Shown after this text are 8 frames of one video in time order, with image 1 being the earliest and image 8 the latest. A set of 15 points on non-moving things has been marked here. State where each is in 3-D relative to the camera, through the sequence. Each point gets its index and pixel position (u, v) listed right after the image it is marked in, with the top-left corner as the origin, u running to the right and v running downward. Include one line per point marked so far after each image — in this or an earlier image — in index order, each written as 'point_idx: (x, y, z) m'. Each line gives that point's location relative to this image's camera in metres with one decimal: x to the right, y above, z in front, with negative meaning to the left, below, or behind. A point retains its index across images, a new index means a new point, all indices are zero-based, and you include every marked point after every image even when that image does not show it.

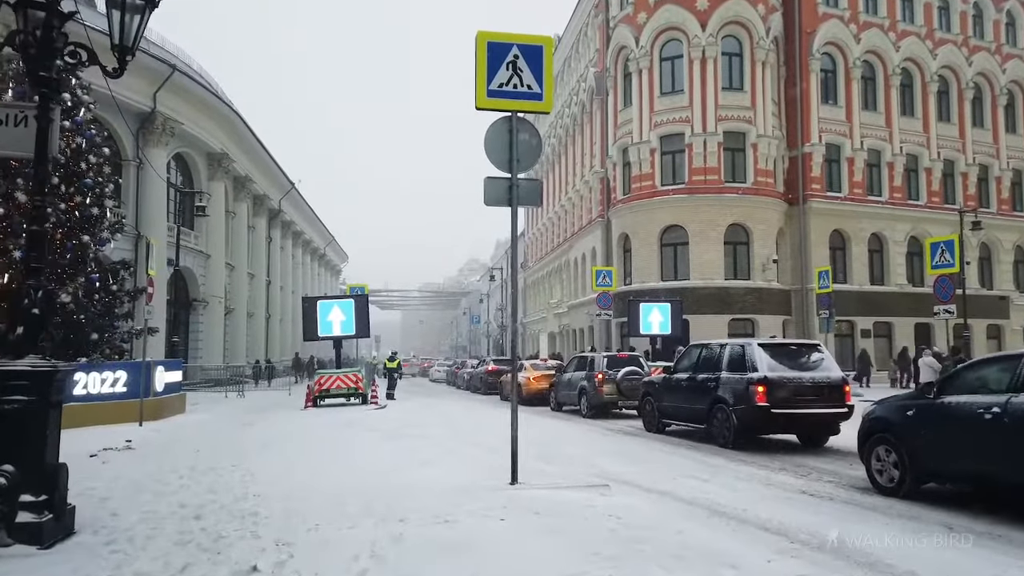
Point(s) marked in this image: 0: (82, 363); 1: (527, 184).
0: (-10.1, -1.8, +18.4) m
1: (+0.2, +1.2, +8.8) m
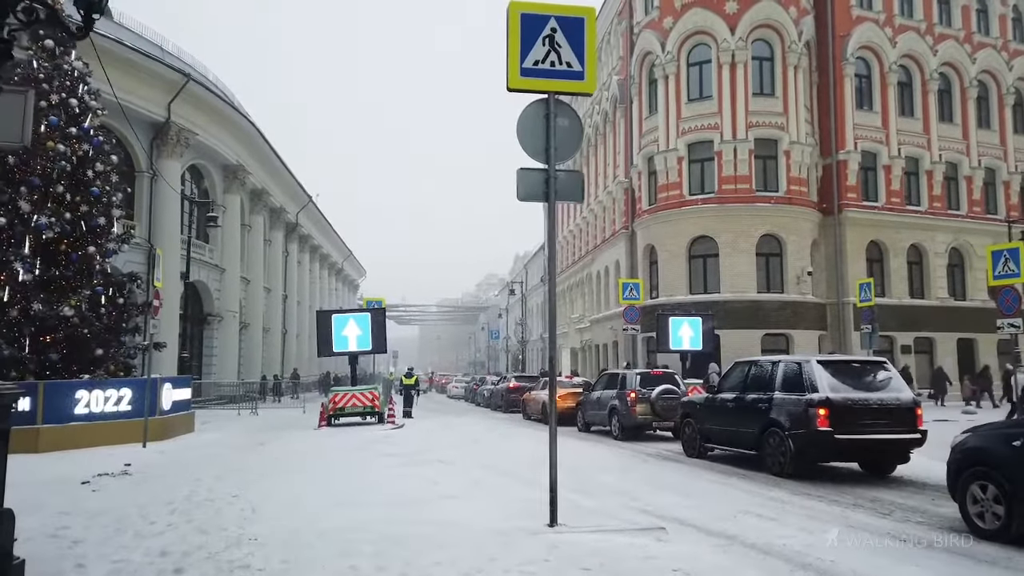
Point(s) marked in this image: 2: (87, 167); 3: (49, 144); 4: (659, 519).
0: (-9.6, -2.1, +17.4) m
1: (+0.5, +1.1, +7.6) m
2: (-10.6, +3.0, +19.4) m
3: (-10.9, +3.4, +18.5) m
4: (+1.5, -2.4, +8.1) m
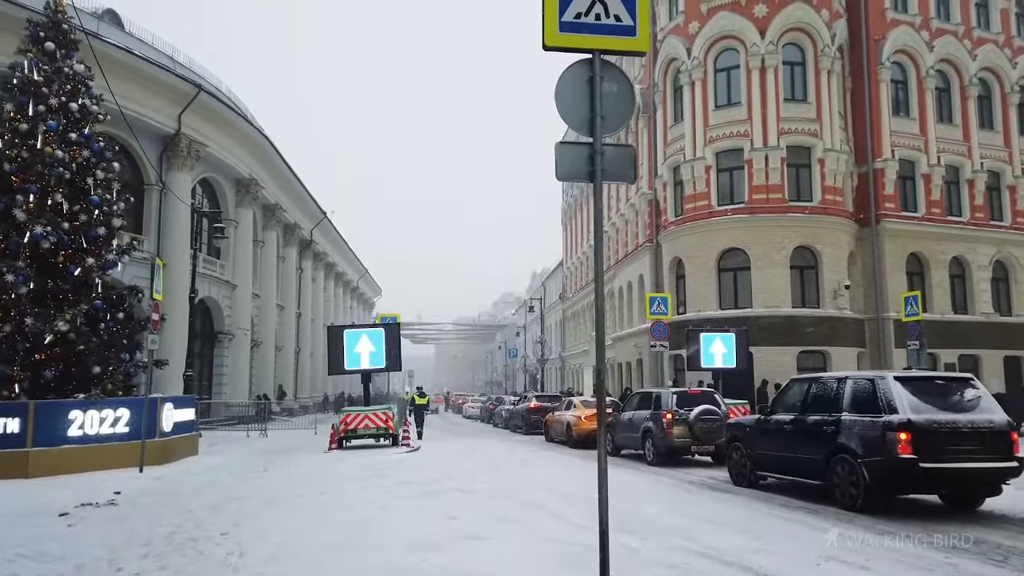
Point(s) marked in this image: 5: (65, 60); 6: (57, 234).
0: (-9.1, -2.4, +16.2) m
1: (+0.8, +1.1, +6.3) m
2: (-10.0, +2.6, +18.4) m
3: (-10.4, +3.1, +17.5) m
4: (+1.9, -2.4, +6.6) m
5: (-10.6, +5.3, +18.4) m
6: (-10.2, +1.2, +17.4) m
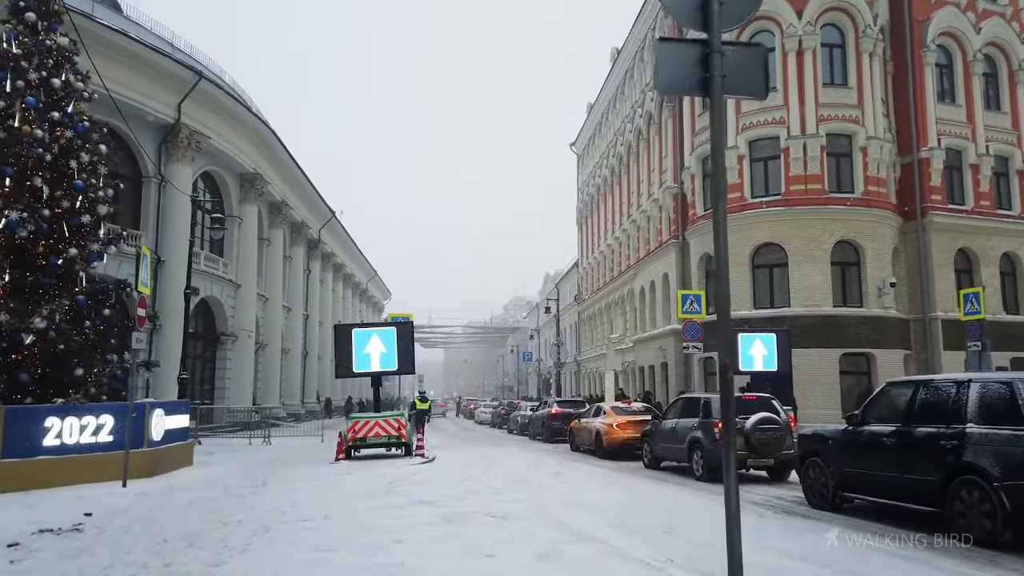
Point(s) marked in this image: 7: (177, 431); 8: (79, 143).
0: (-8.5, -2.2, +14.4) m
1: (+1.3, +1.3, +4.4) m
2: (-9.5, +2.8, +16.6) m
3: (-9.9, +3.2, +15.7) m
4: (+2.3, -2.2, +4.7) m
5: (-10.0, +5.4, +16.7) m
6: (-9.6, +1.3, +15.6) m
7: (-7.9, -3.4, +18.3) m
8: (-9.3, +3.1, +16.7) m
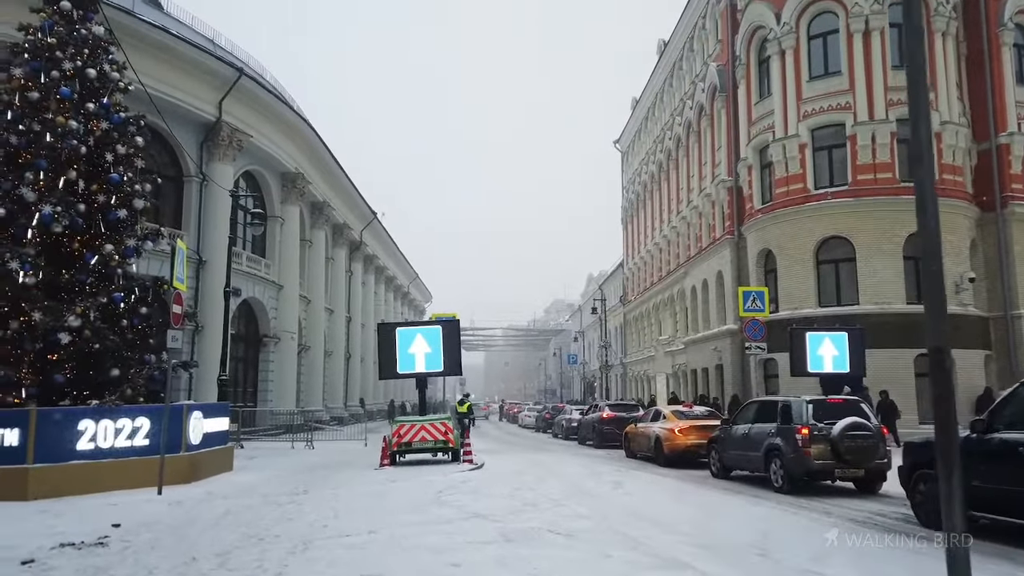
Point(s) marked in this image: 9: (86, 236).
0: (-7.5, -2.1, +13.6) m
1: (+1.7, +1.5, +3.2) m
2: (-8.4, +2.8, +15.9) m
3: (-8.8, +3.3, +15.0) m
4: (+2.8, -2.0, +3.4) m
5: (-8.9, +5.5, +16.1) m
6: (-8.5, +1.4, +14.9) m
7: (-6.7, -3.3, +17.5) m
8: (-8.2, +3.2, +16.0) m
9: (-8.4, +1.0, +15.4) m
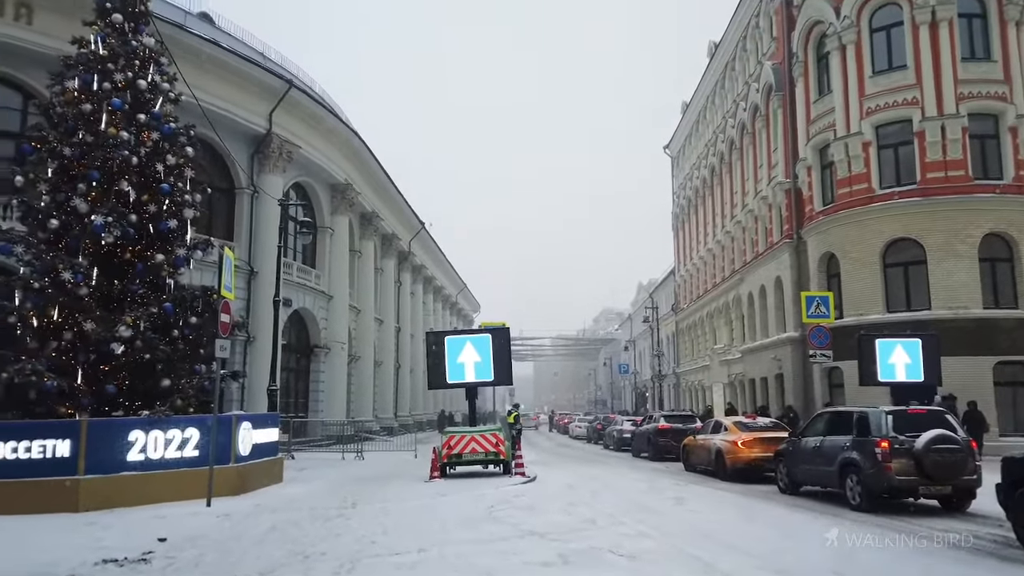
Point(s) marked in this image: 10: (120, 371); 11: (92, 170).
0: (-6.6, -2.3, +13.5) m
1: (+2.0, +1.6, +2.5) m
2: (-7.3, +2.6, +15.9) m
3: (-7.8, +3.1, +15.0) m
4: (+3.1, -1.9, +2.7) m
5: (-7.9, +5.3, +16.1) m
6: (-7.5, +1.2, +14.9) m
7: (-5.5, -3.5, +17.3) m
8: (-7.2, +3.0, +16.0) m
9: (-7.4, +0.8, +15.3) m
10: (-7.5, -1.6, +14.7) m
11: (-8.1, +2.3, +14.8) m
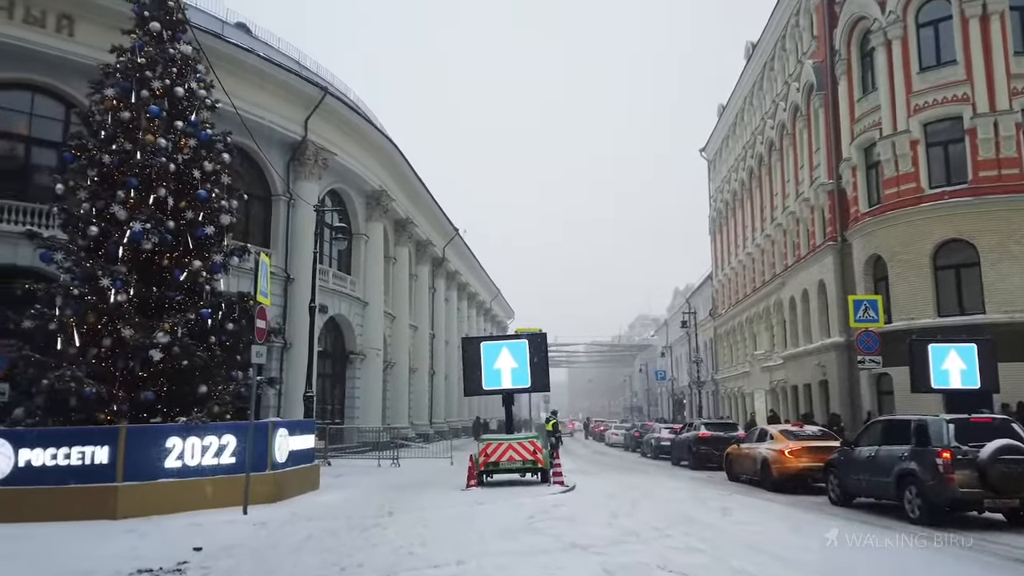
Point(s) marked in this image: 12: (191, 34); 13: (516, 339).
0: (-5.9, -2.4, +13.4) m
1: (+2.1, +1.6, +2.1) m
2: (-6.6, +2.5, +15.9) m
3: (-7.1, +3.0, +15.1) m
4: (+3.3, -1.9, +2.2) m
5: (-7.1, +5.1, +16.1) m
6: (-6.8, +1.1, +14.9) m
7: (-4.7, -3.6, +17.1) m
8: (-6.4, +2.8, +15.9) m
9: (-6.7, +0.7, +15.3) m
10: (-6.7, -1.7, +14.6) m
11: (-7.4, +2.2, +14.9) m
12: (-8.0, +6.3, +19.3) m
13: (+0.1, -1.3, +19.9) m
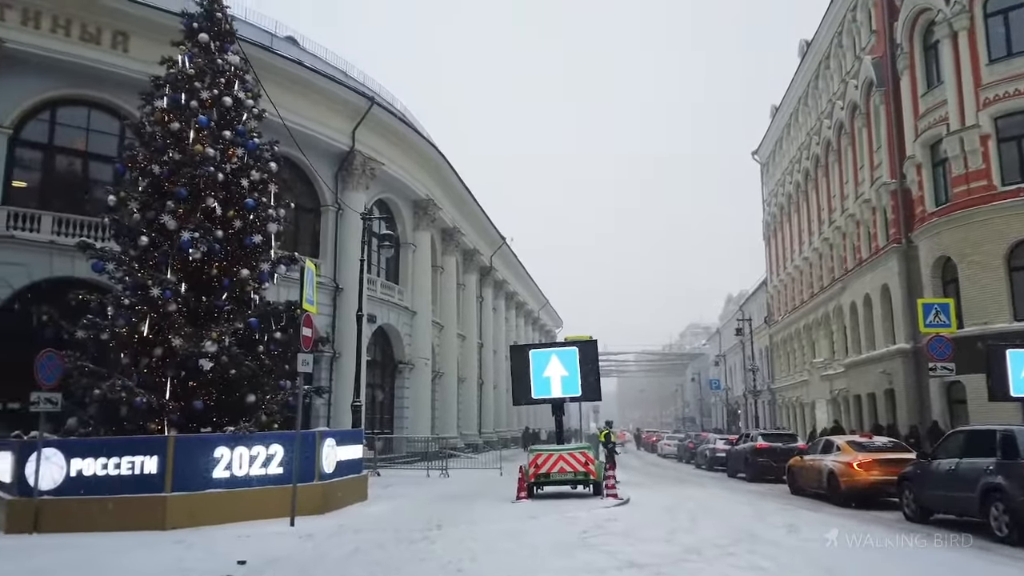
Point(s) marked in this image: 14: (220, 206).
0: (-5.0, -2.5, +13.2) m
1: (+2.3, +1.7, +1.5) m
2: (-5.6, +2.3, +15.8) m
3: (-6.2, +2.8, +15.1) m
4: (+3.4, -1.8, +1.5) m
5: (-6.1, +5.0, +16.2) m
6: (-5.9, +0.9, +14.8) m
7: (-3.6, -3.8, +16.9) m
8: (-5.4, +2.7, +15.9) m
9: (-5.7, +0.5, +15.2) m
10: (-5.8, -1.9, +14.5) m
11: (-6.4, +2.0, +14.9) m
12: (-6.8, +6.1, +19.4) m
13: (+1.4, -1.5, +19.4) m
14: (-5.8, +1.7, +15.3) m
